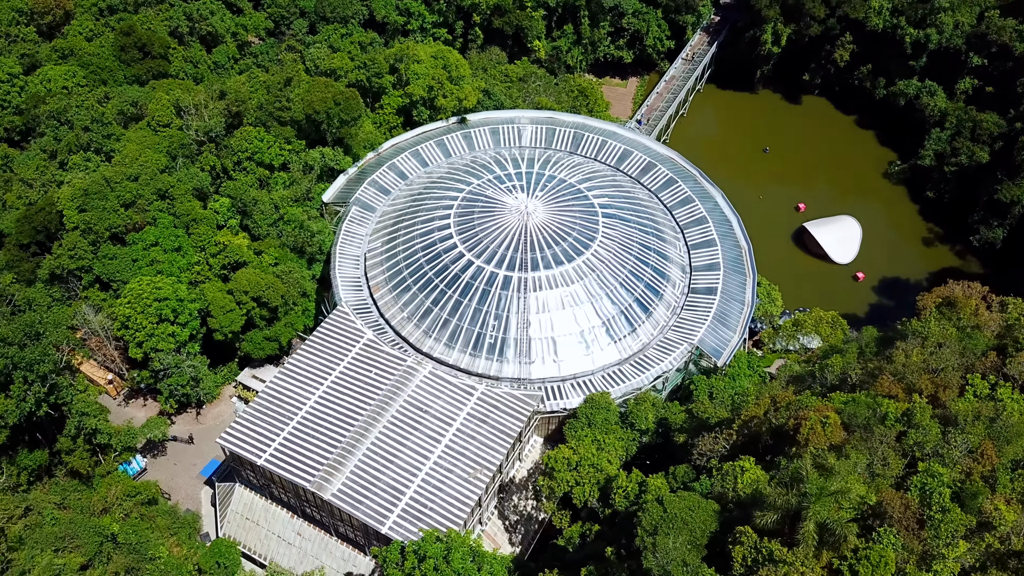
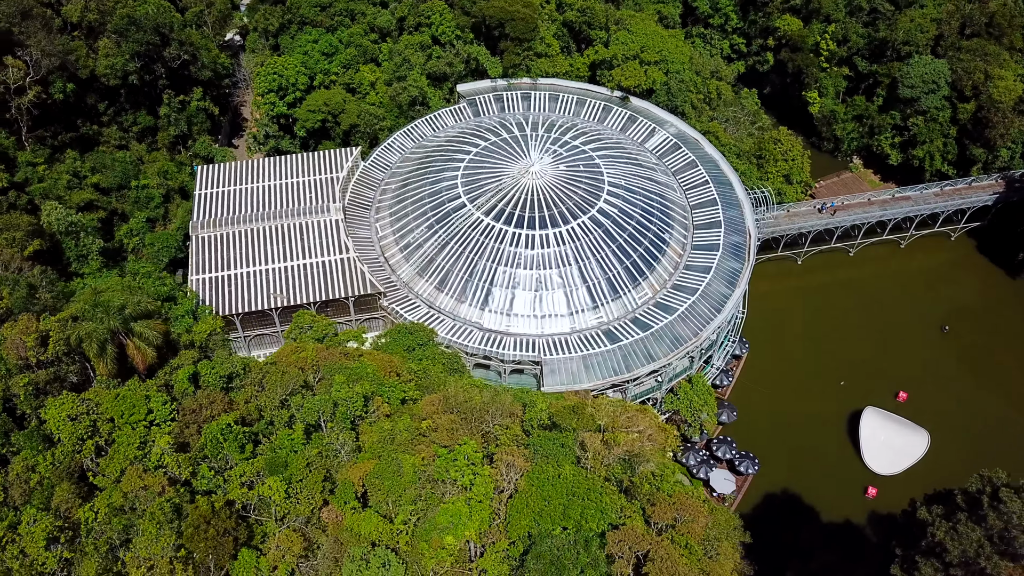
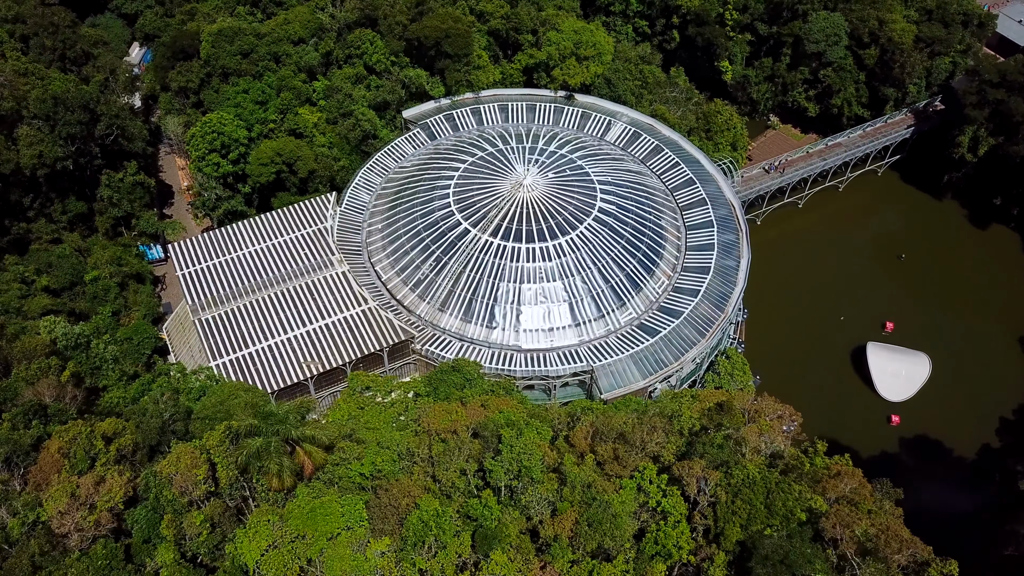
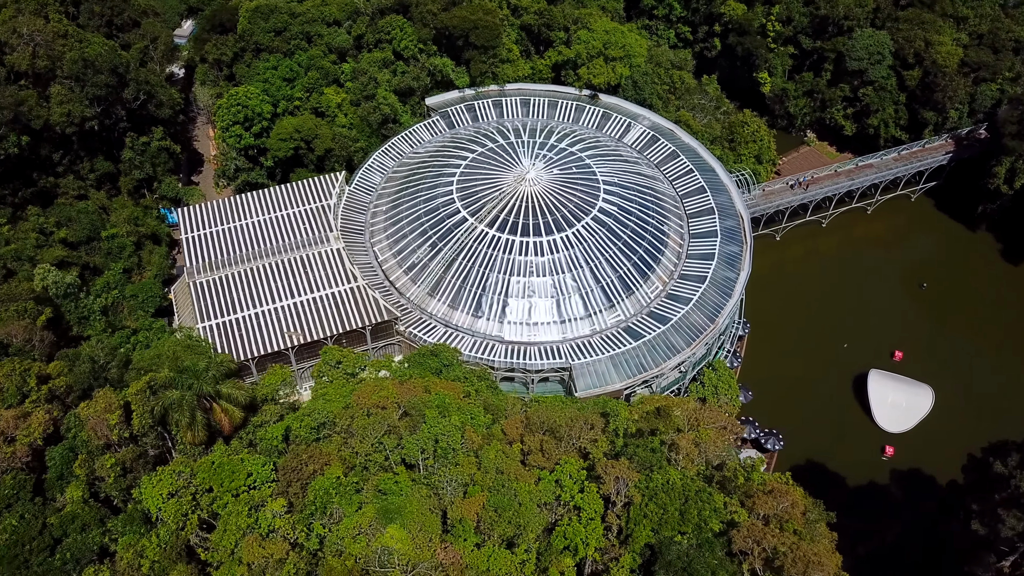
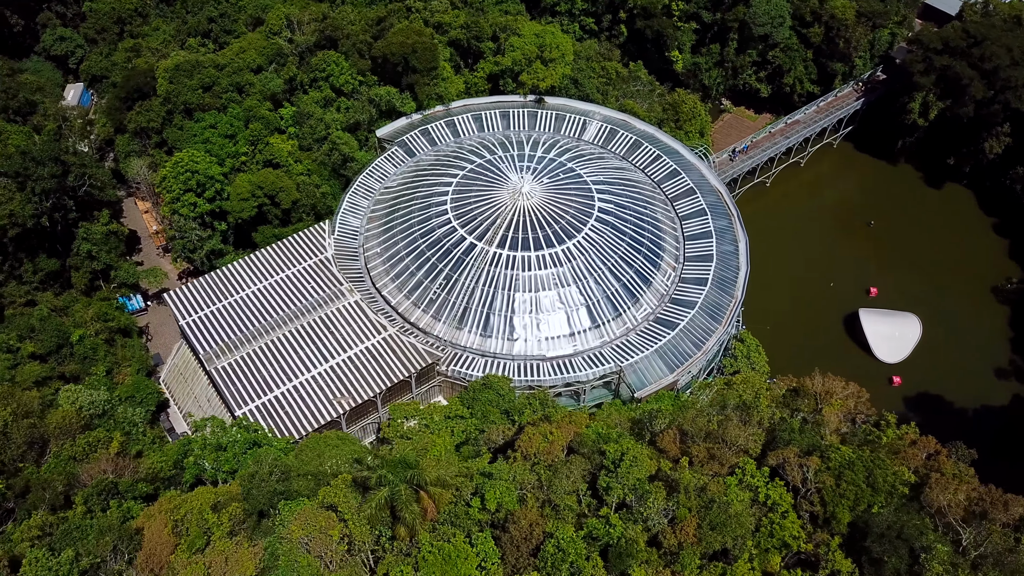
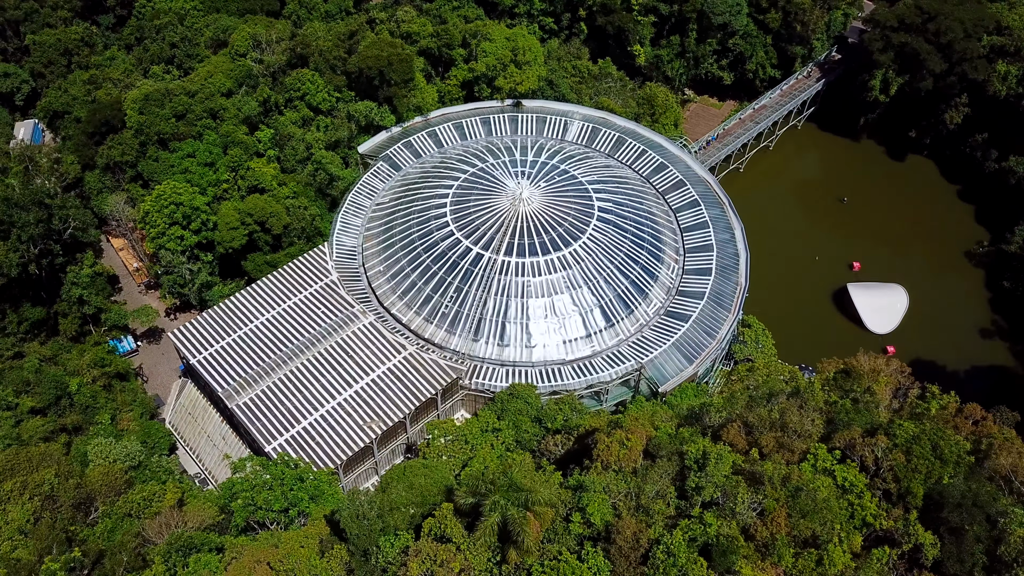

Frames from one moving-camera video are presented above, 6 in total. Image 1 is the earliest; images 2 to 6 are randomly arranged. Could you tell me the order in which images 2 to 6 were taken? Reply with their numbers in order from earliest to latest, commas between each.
6, 5, 3, 4, 2
